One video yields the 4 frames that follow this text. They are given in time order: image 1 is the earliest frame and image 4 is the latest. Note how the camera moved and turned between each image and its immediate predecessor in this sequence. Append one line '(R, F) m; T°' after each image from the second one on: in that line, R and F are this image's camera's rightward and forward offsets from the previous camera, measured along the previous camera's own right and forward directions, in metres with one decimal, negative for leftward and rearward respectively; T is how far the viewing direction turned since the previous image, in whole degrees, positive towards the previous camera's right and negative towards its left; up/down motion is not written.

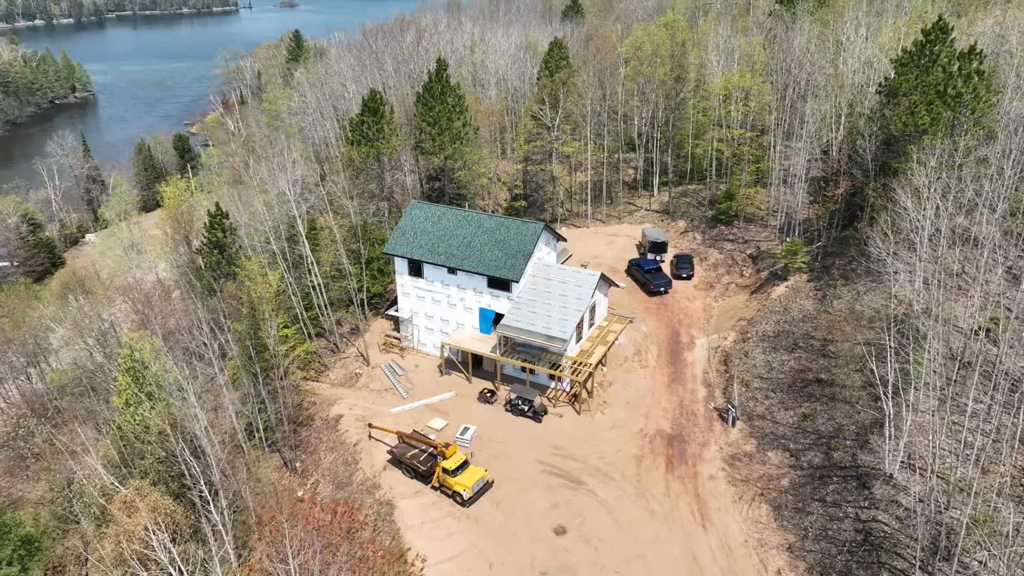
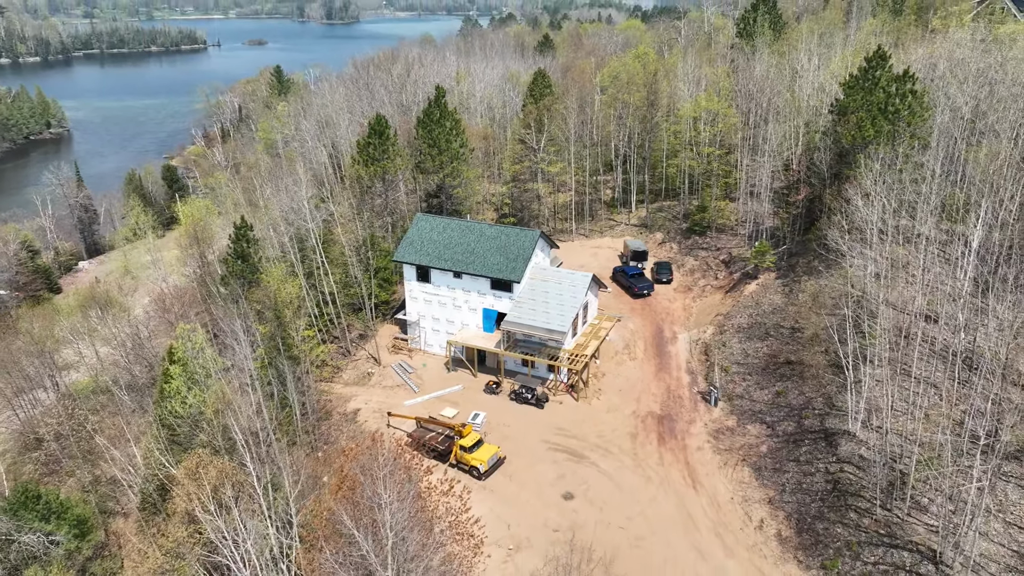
(-1.6, -3.2) m; +3°
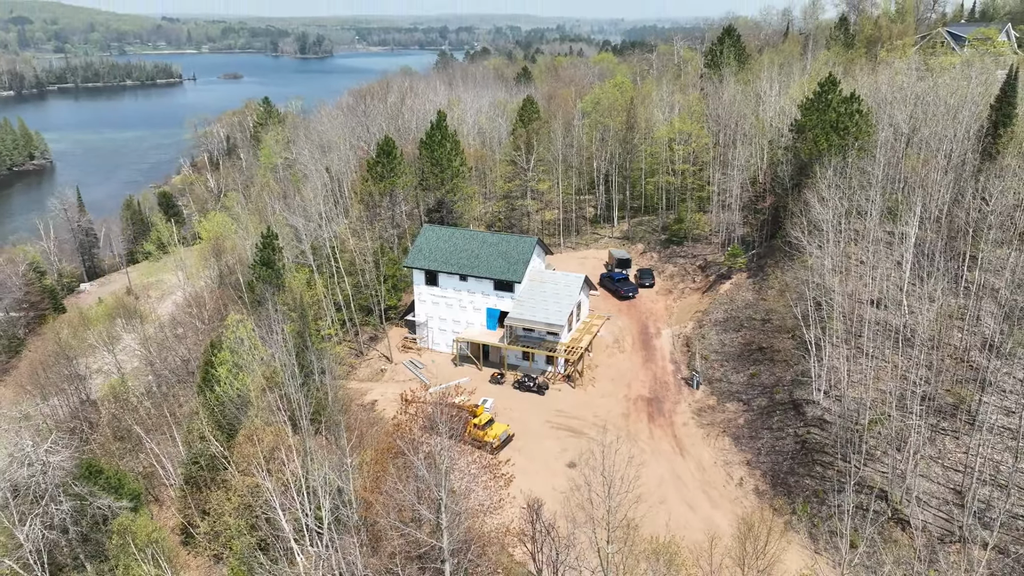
(-1.5, -3.8) m; +2°
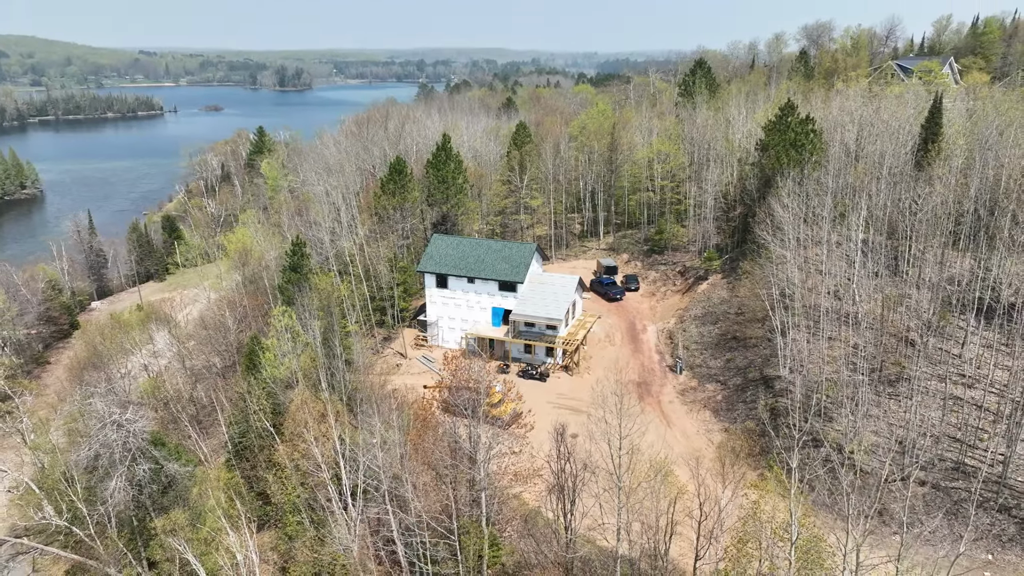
(-1.6, -4.7) m; +2°
